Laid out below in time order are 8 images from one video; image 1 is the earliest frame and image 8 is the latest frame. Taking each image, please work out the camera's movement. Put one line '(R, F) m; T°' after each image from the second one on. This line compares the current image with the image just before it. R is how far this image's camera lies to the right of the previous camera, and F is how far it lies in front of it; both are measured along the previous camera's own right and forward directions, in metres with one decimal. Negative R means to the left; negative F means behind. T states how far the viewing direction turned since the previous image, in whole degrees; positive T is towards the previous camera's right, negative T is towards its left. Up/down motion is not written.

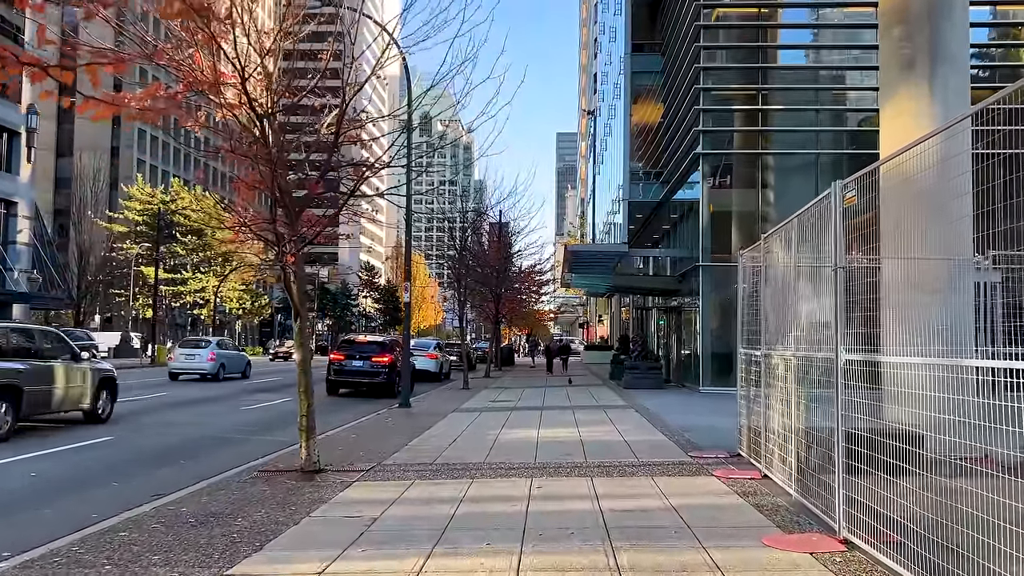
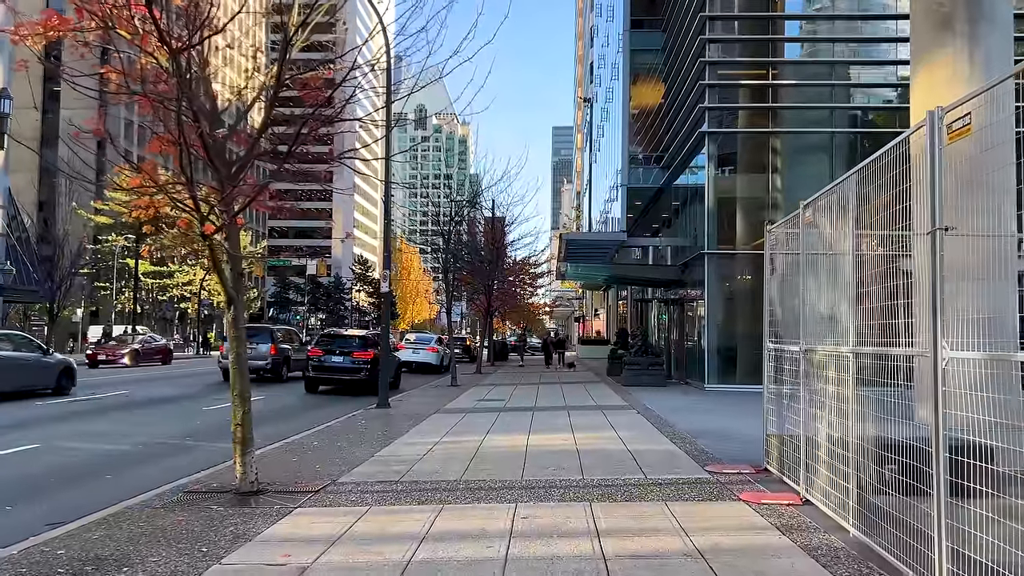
(+0.1, +1.6) m; 0°
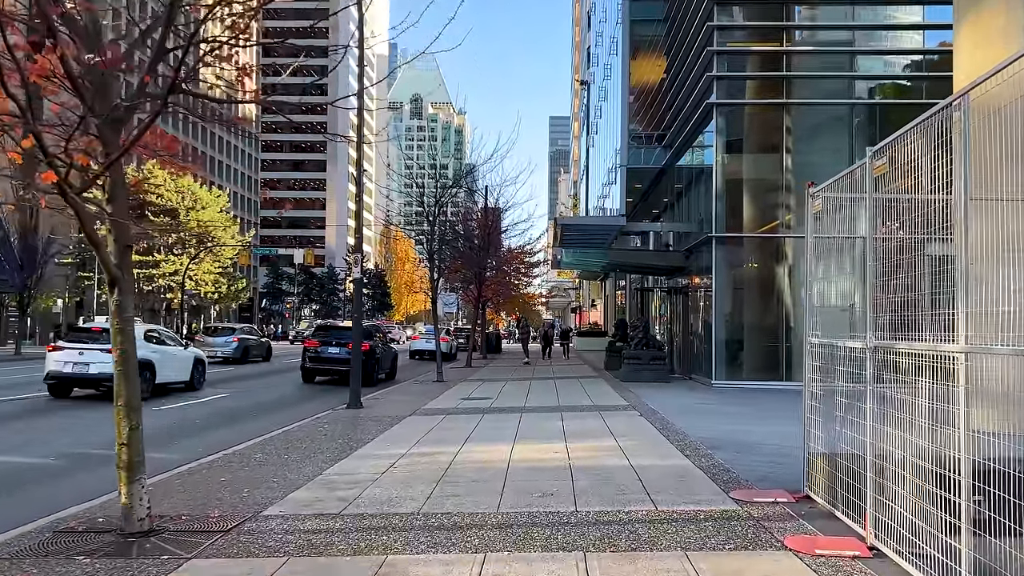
(+0.2, +1.7) m; 0°
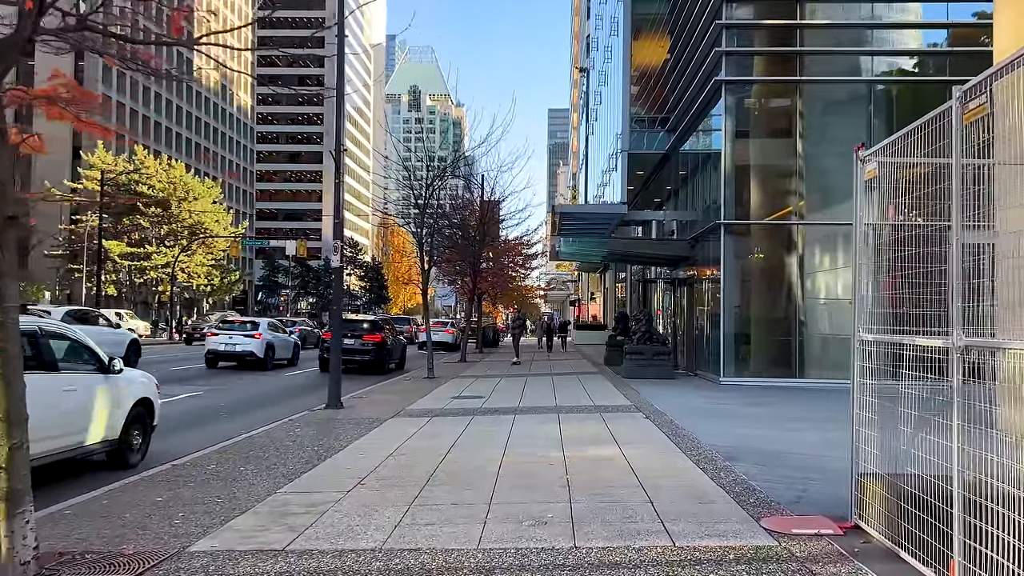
(+0.1, +1.1) m; 0°
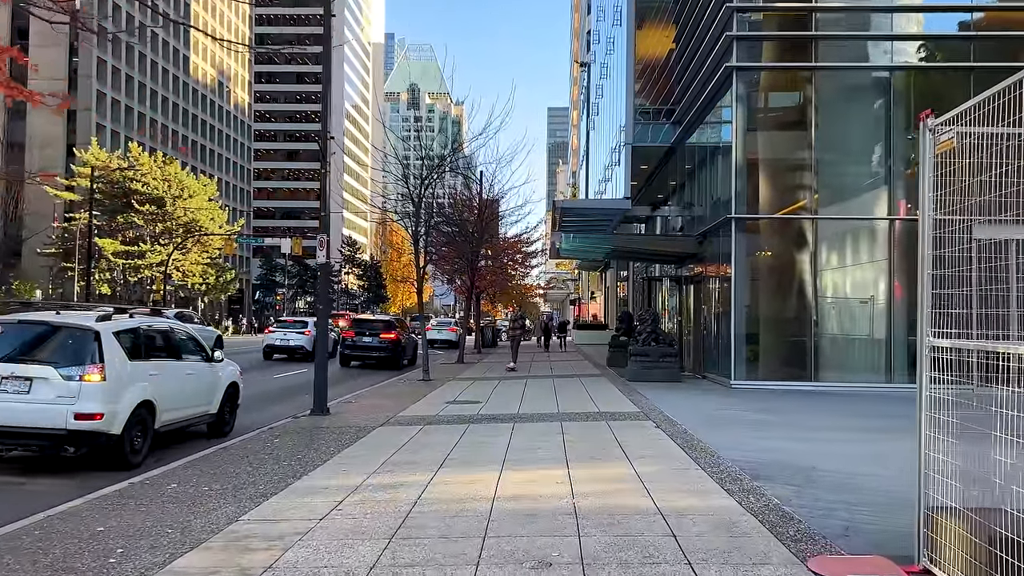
(0.0, +0.9) m; 0°
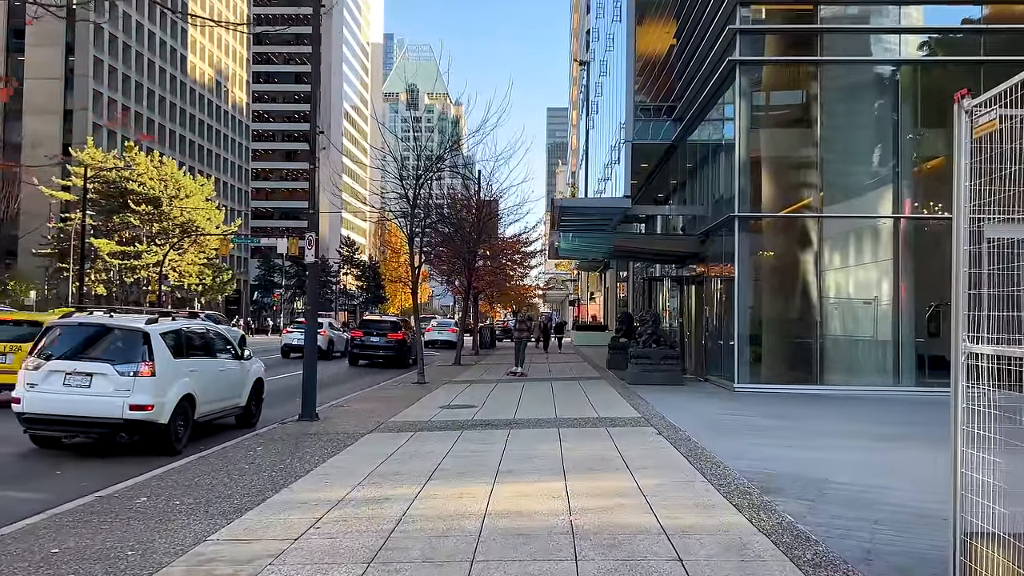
(+0.1, +0.4) m; 0°
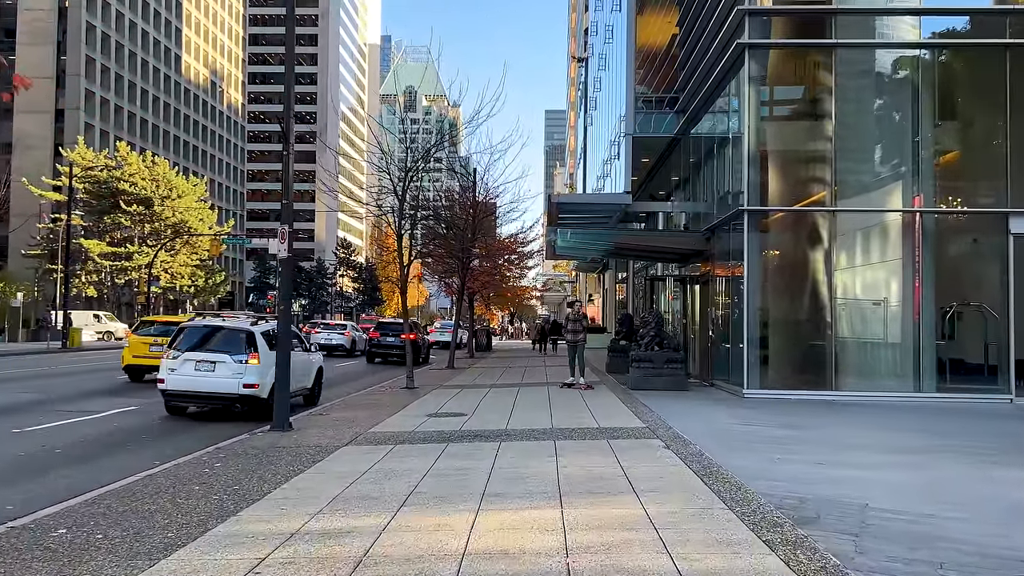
(+0.1, +1.0) m; 0°
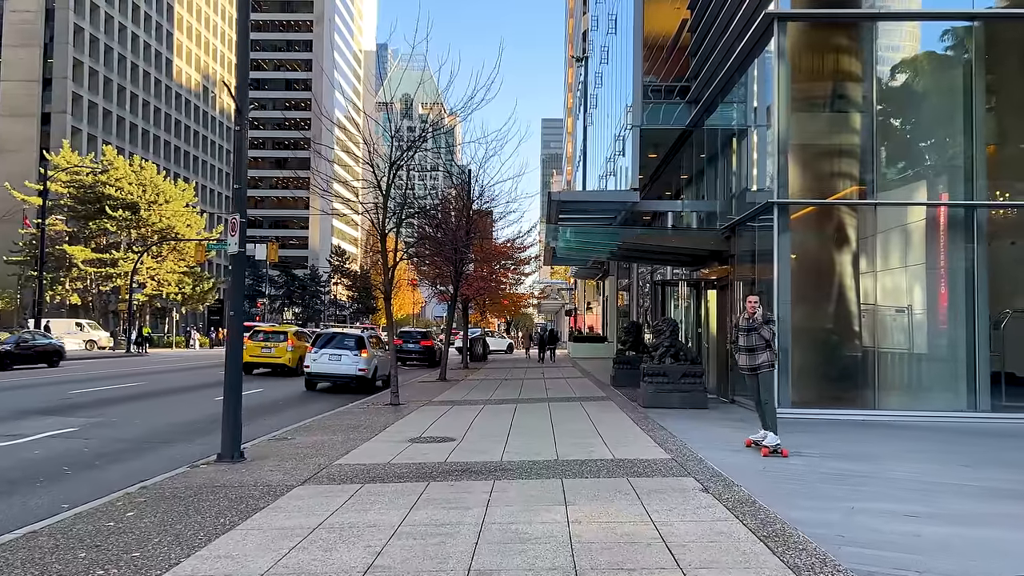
(0.0, +1.8) m; 0°
